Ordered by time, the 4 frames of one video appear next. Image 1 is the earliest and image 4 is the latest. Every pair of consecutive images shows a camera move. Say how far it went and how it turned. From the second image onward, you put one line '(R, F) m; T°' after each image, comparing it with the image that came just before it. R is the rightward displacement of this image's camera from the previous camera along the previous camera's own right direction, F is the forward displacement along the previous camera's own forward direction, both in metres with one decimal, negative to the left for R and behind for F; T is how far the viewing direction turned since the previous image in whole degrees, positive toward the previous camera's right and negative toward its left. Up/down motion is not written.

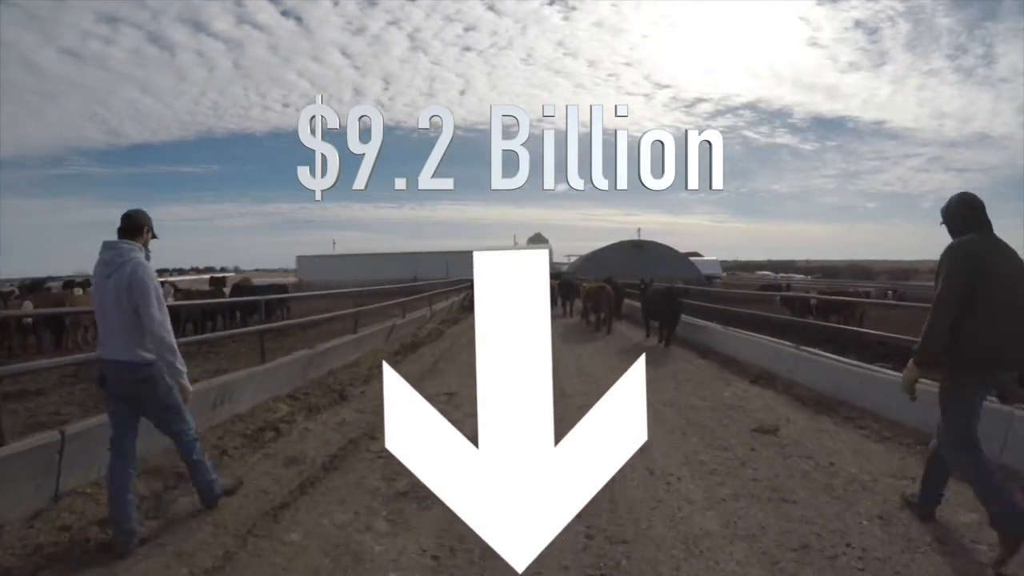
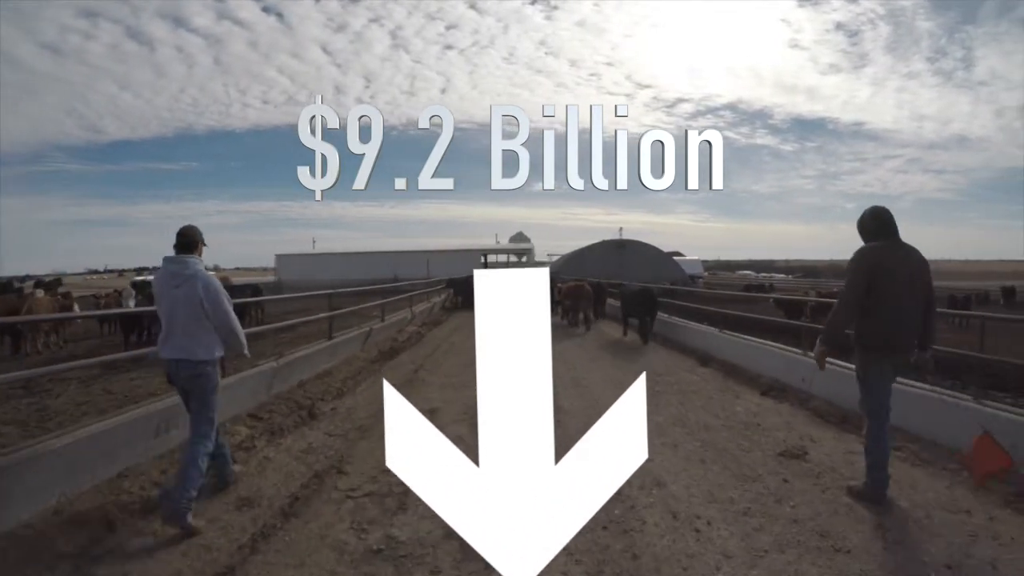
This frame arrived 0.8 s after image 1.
(-0.1, +0.7) m; +1°
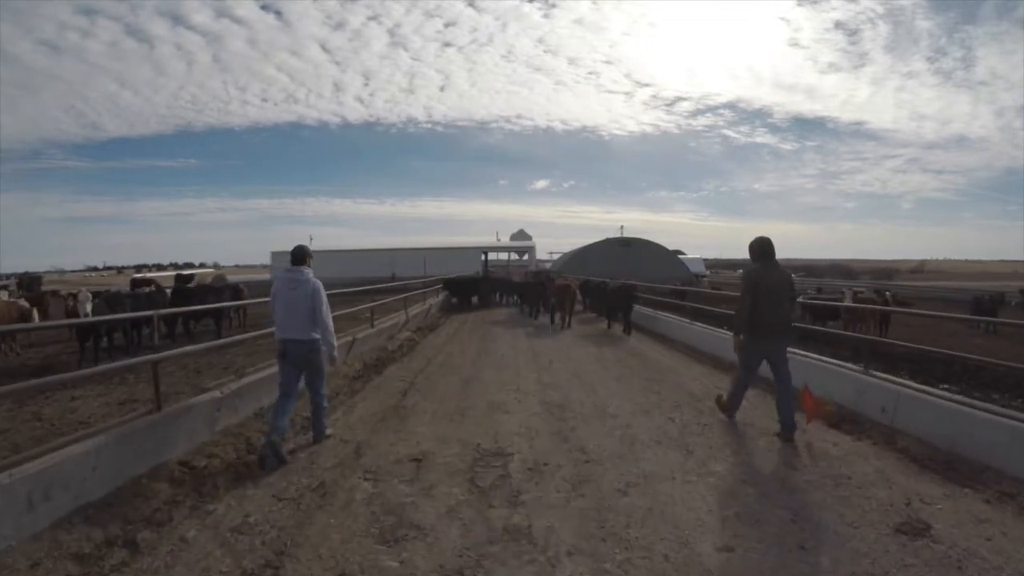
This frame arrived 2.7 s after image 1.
(-0.1, +1.4) m; 0°
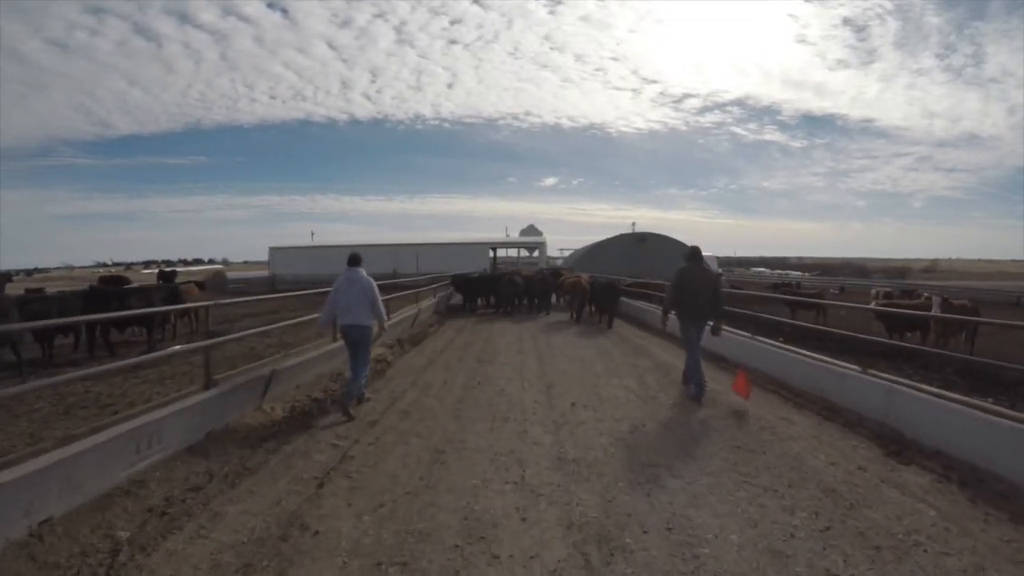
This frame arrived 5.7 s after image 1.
(-0.2, +0.9) m; -1°
